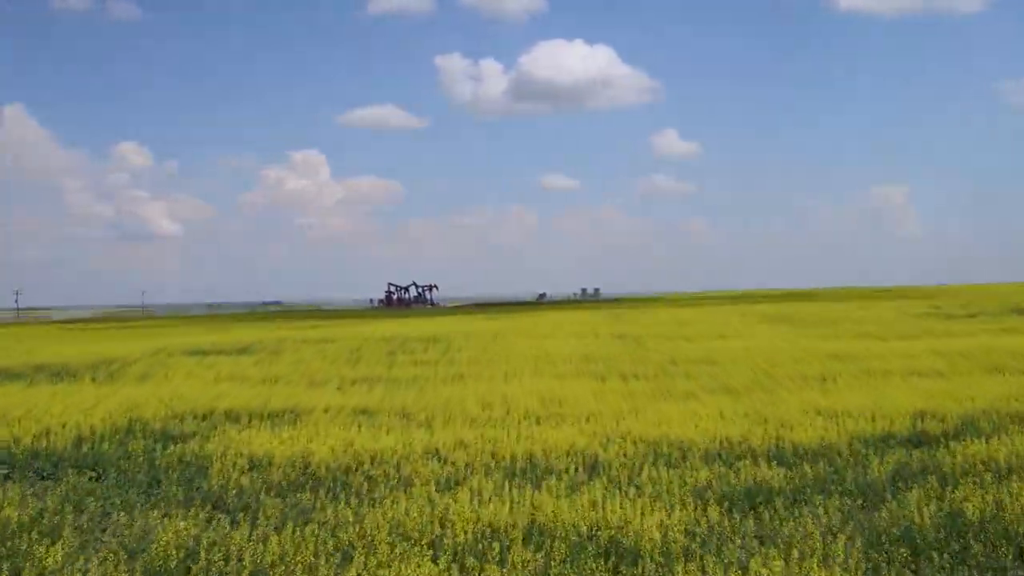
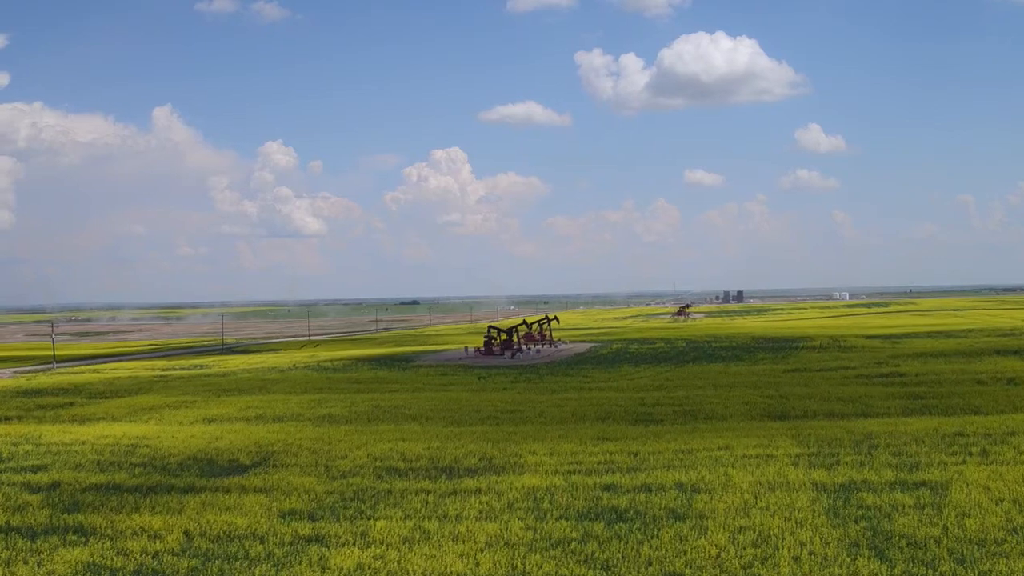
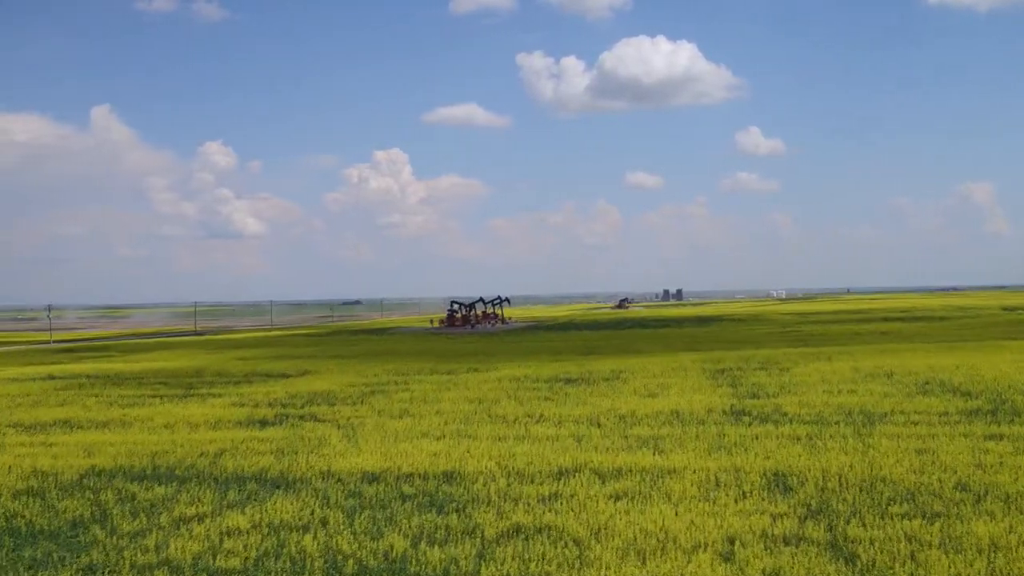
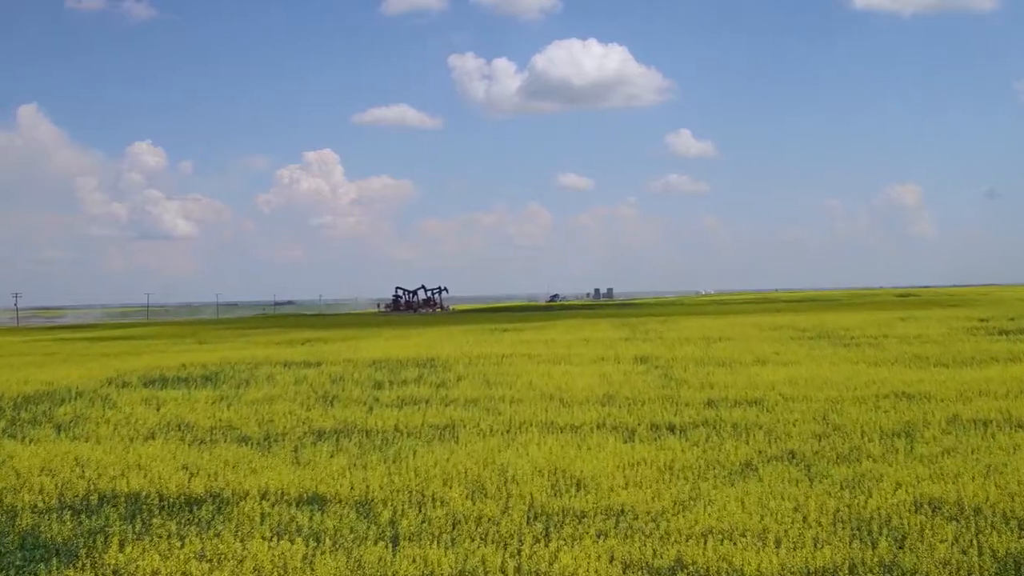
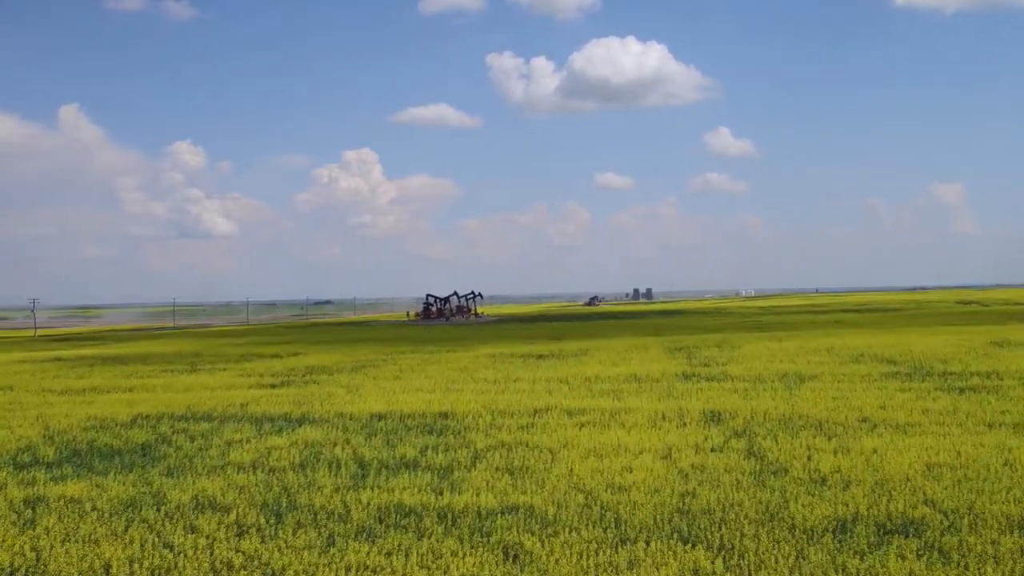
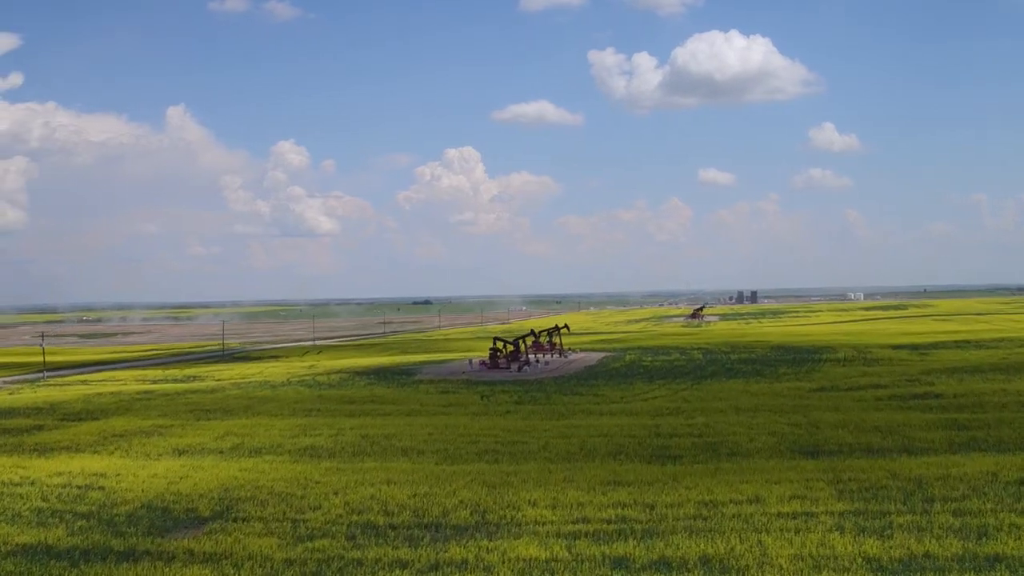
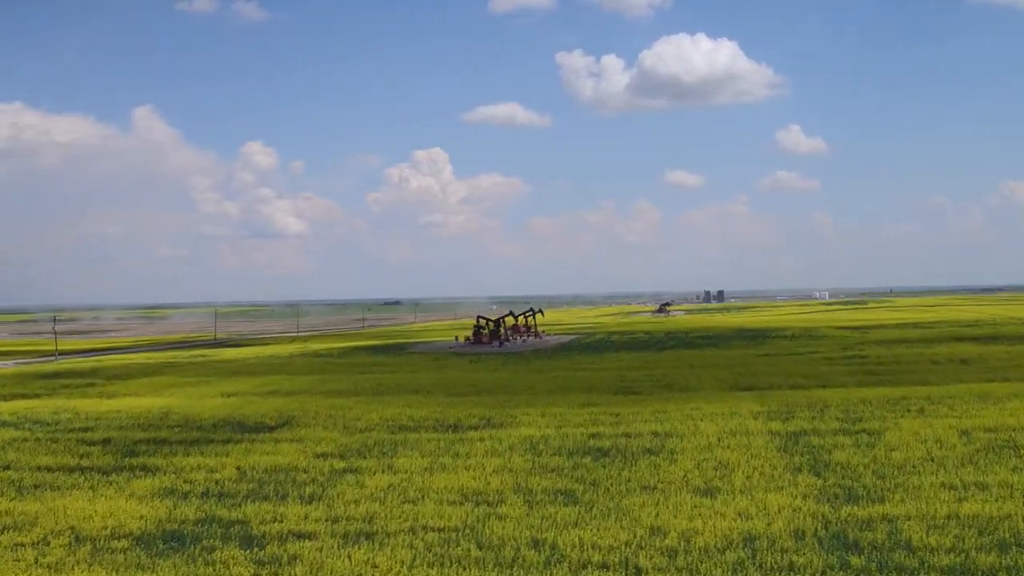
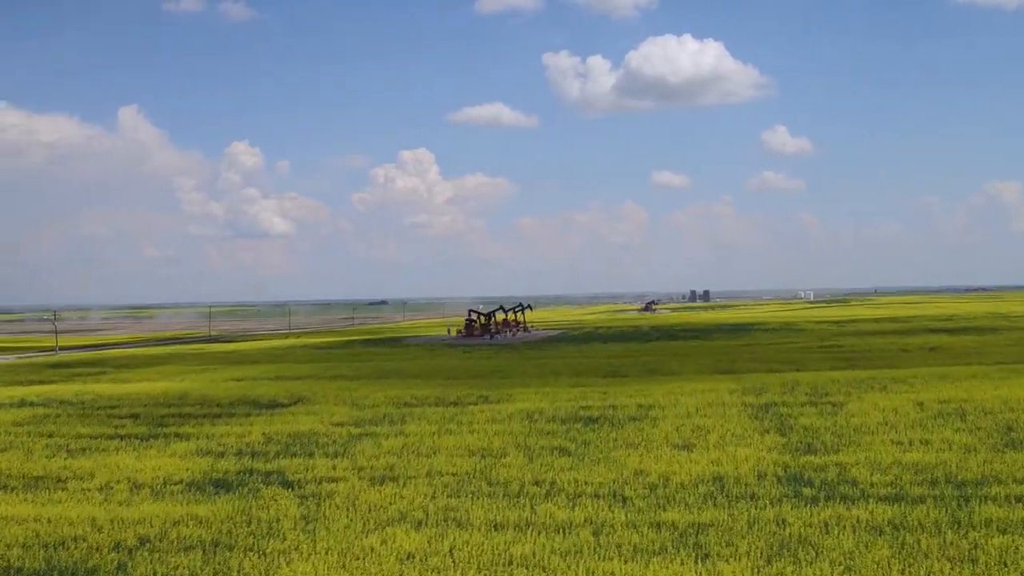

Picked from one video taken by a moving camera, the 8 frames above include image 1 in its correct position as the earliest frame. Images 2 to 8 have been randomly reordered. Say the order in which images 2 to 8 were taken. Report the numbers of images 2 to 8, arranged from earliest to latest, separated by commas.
4, 5, 3, 8, 7, 2, 6
